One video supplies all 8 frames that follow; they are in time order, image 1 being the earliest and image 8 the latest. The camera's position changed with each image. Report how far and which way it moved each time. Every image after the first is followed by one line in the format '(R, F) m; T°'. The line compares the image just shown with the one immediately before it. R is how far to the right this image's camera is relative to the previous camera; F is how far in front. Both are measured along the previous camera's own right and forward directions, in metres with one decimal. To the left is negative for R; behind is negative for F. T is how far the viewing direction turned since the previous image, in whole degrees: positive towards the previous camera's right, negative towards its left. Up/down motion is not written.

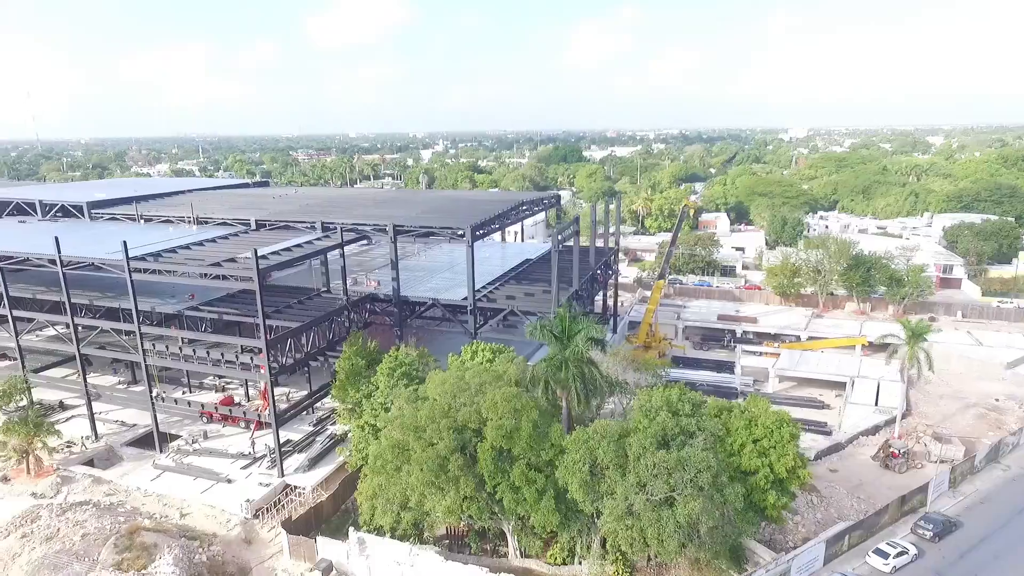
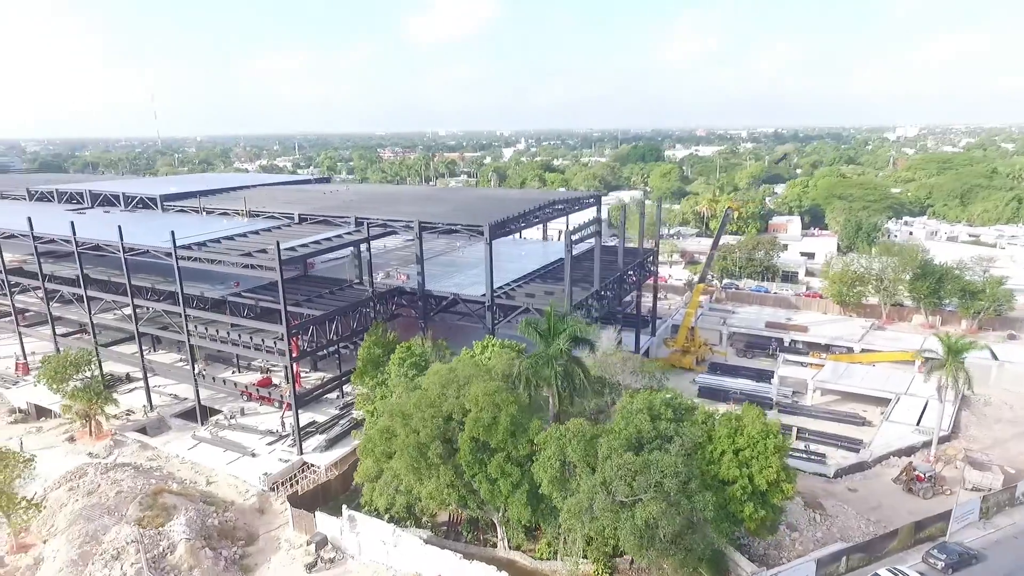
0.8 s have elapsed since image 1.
(+3.4, -0.3) m; -8°
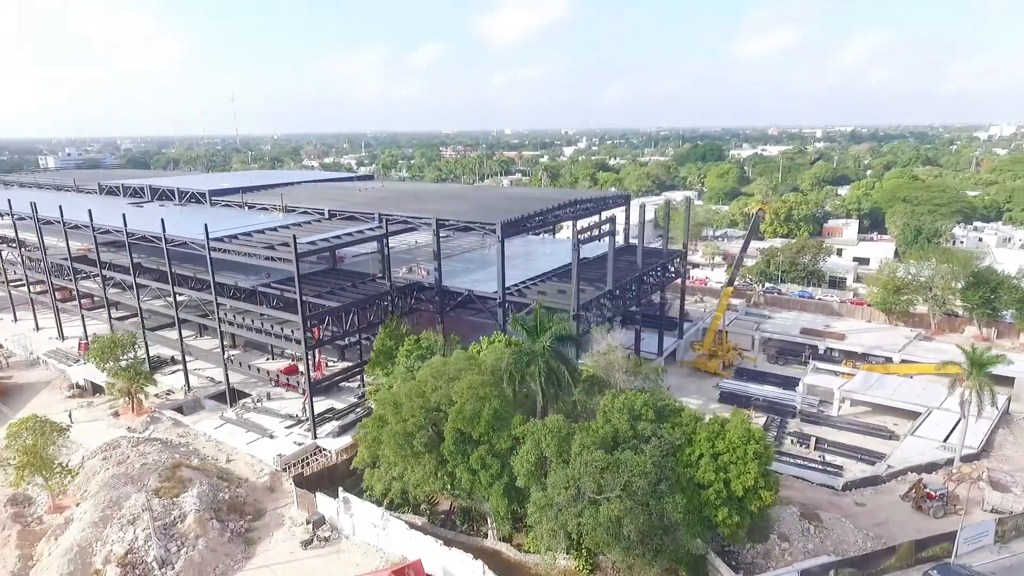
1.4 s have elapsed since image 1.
(+2.7, -0.4) m; -6°
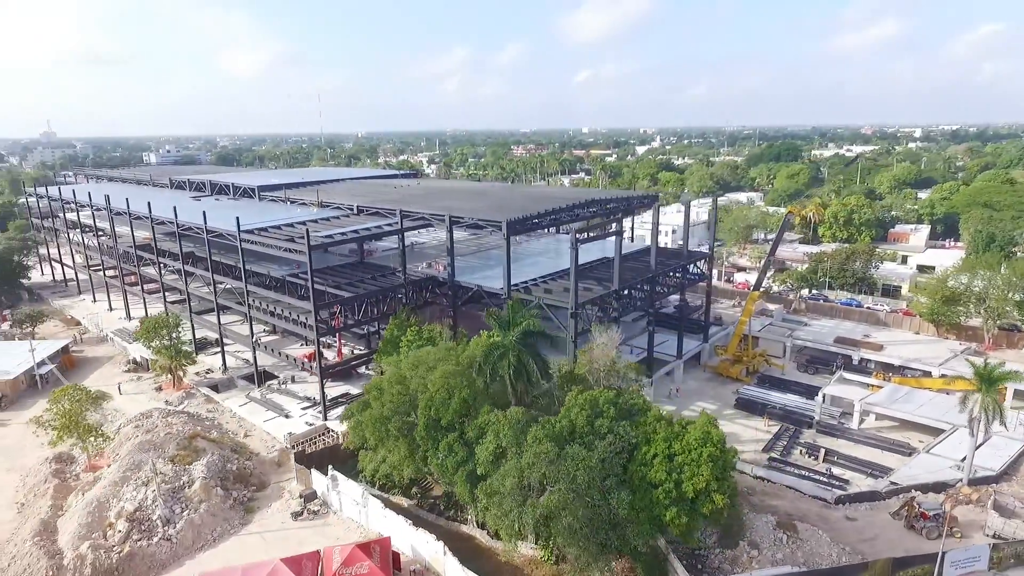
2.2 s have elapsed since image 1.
(+3.7, -0.6) m; -7°
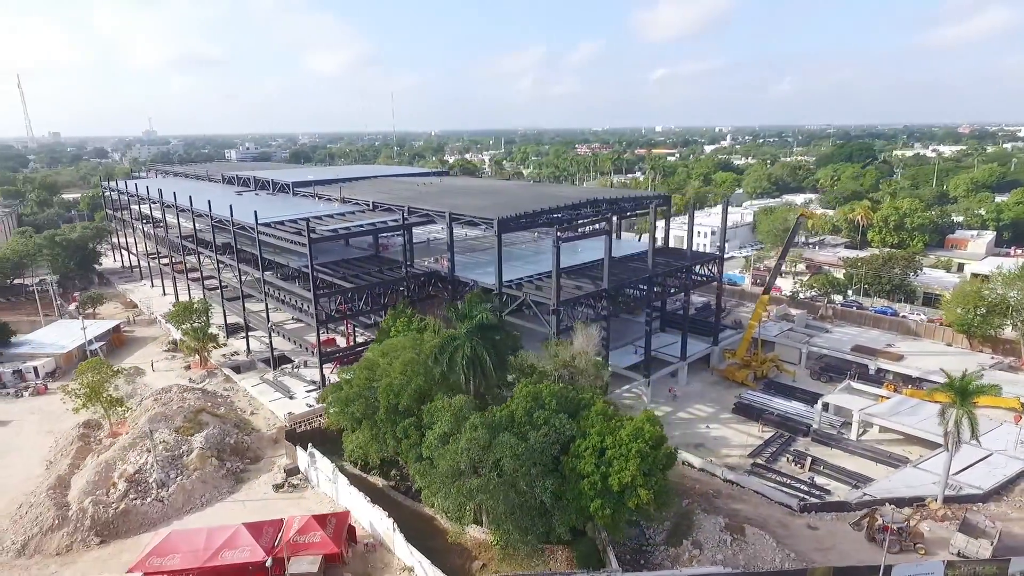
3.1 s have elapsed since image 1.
(+4.3, -0.7) m; -6°
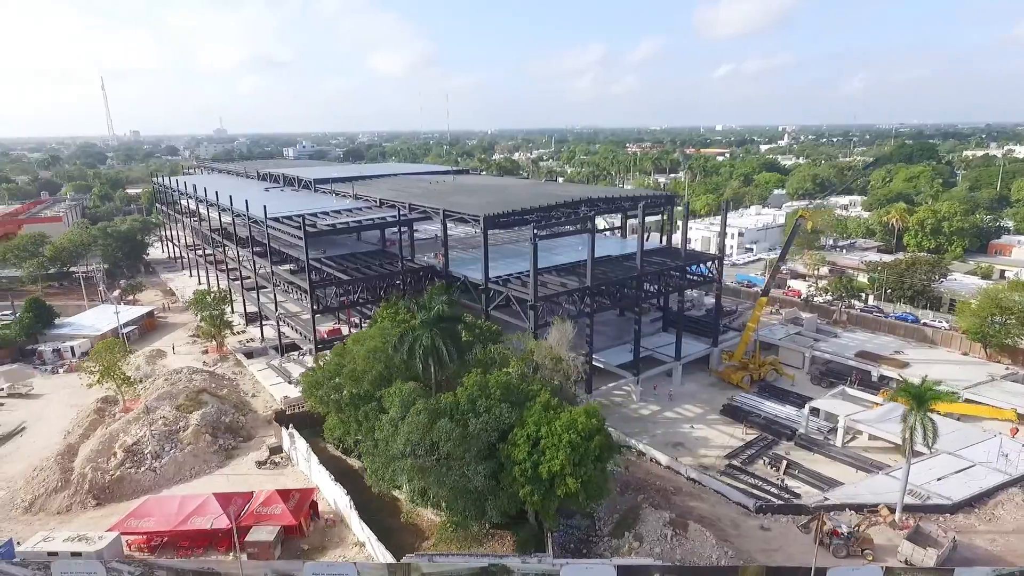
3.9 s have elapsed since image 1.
(+3.9, -0.8) m; -5°
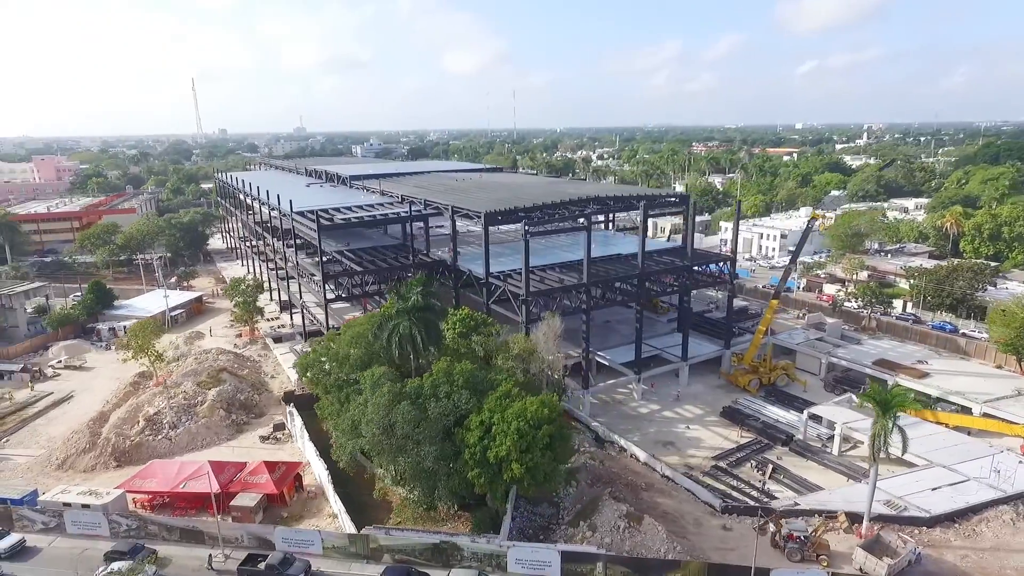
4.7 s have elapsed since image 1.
(+4.0, -0.8) m; -6°
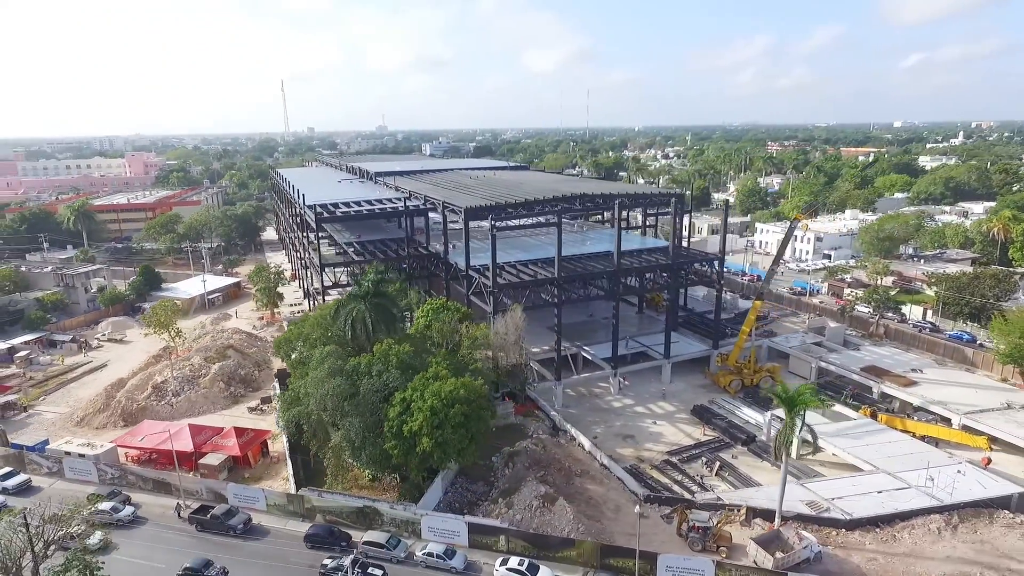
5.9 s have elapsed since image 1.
(+6.0, -1.3) m; -7°
